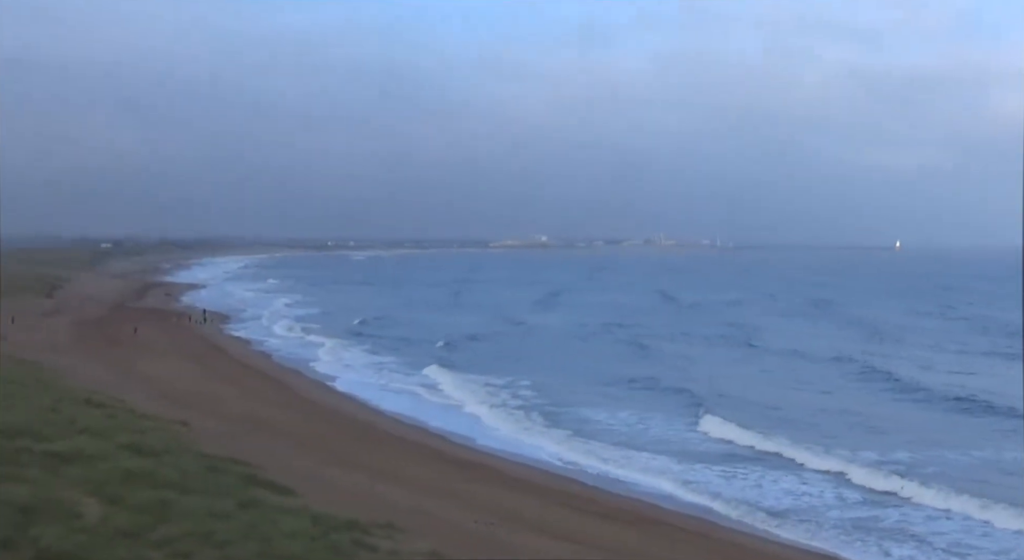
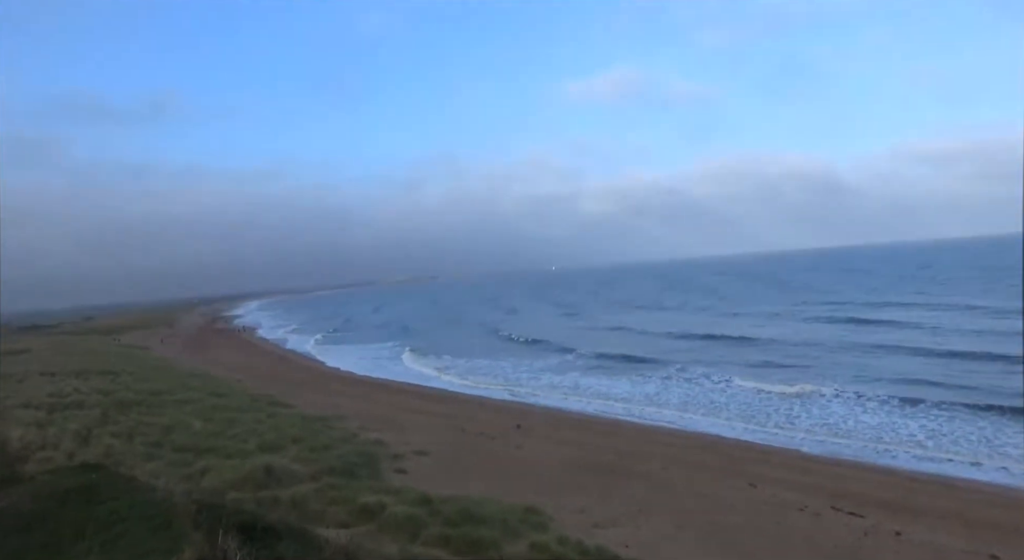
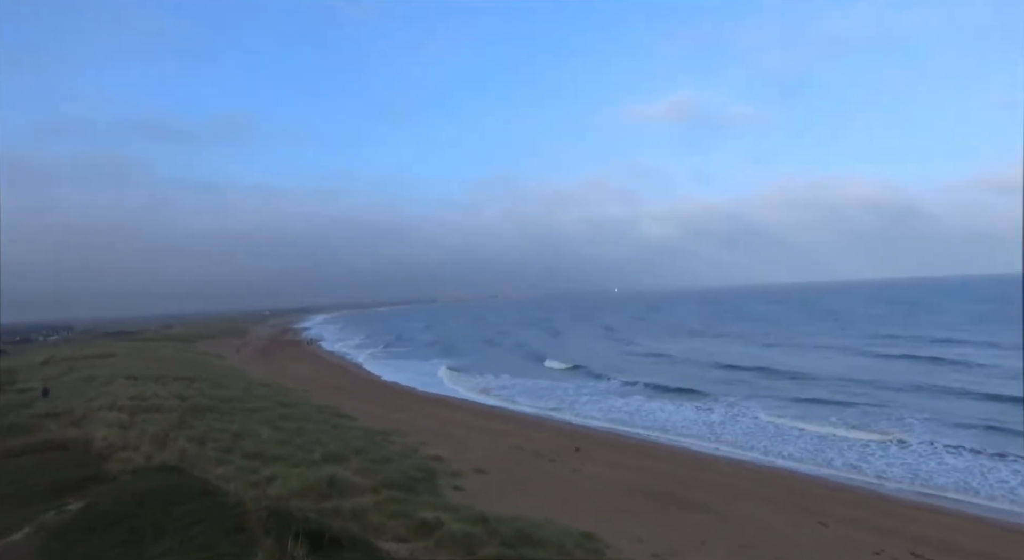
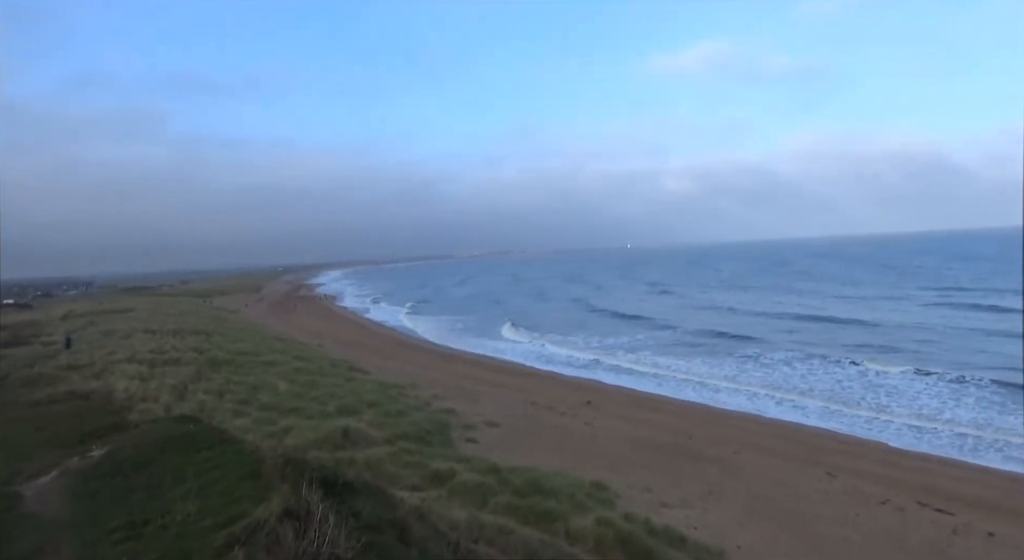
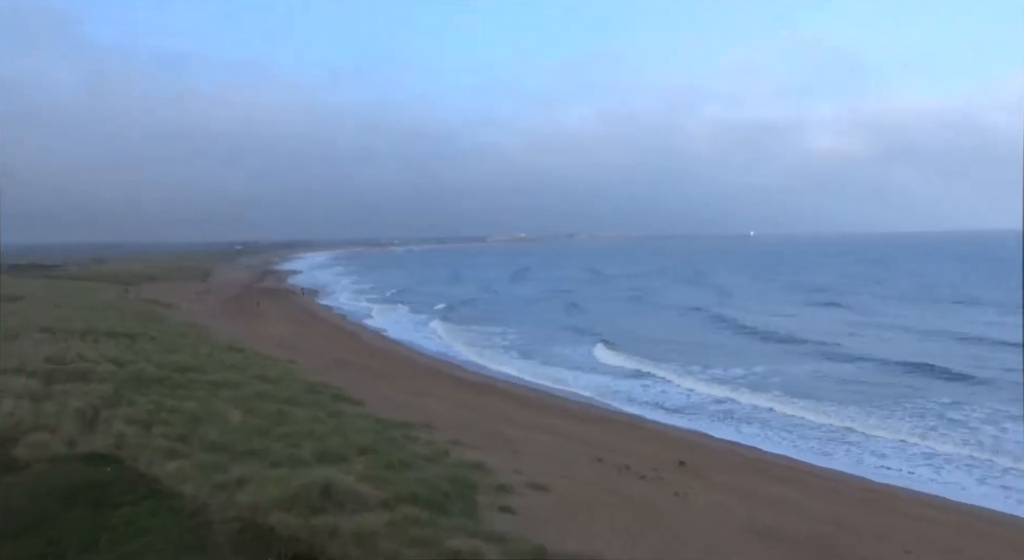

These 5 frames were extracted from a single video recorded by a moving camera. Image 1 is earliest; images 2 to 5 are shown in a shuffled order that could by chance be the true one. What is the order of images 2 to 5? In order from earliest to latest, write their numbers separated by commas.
5, 4, 2, 3
